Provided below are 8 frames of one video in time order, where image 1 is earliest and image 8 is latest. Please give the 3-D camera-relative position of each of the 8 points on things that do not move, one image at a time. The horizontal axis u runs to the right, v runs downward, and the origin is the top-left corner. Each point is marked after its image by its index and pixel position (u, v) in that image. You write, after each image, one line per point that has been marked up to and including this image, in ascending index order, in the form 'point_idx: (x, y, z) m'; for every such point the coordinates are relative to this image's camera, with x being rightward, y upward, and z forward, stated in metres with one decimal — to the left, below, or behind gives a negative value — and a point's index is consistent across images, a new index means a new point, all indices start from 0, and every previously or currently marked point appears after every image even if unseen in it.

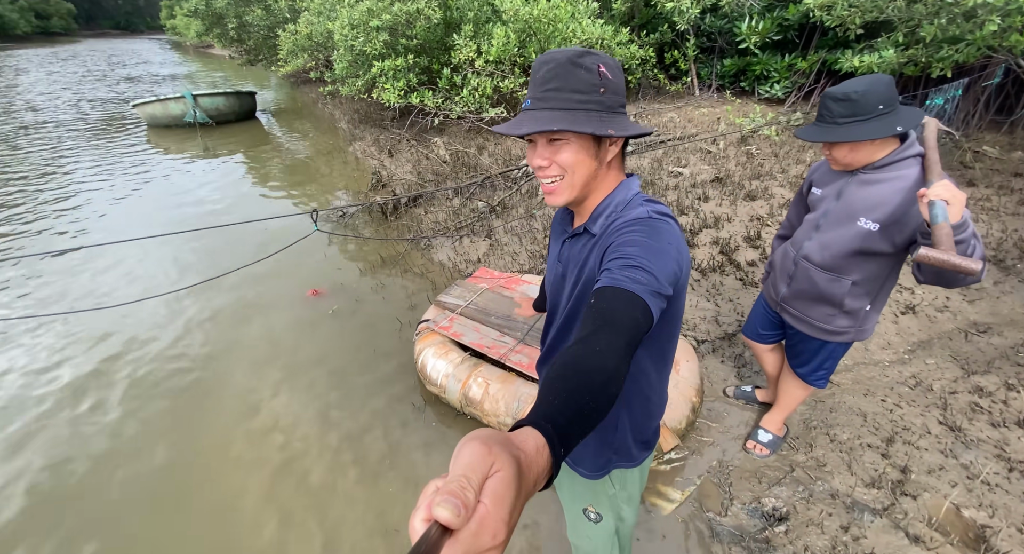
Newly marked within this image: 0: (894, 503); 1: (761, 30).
0: (+1.9, -1.1, +2.3) m
1: (+3.8, +3.7, +6.9) m
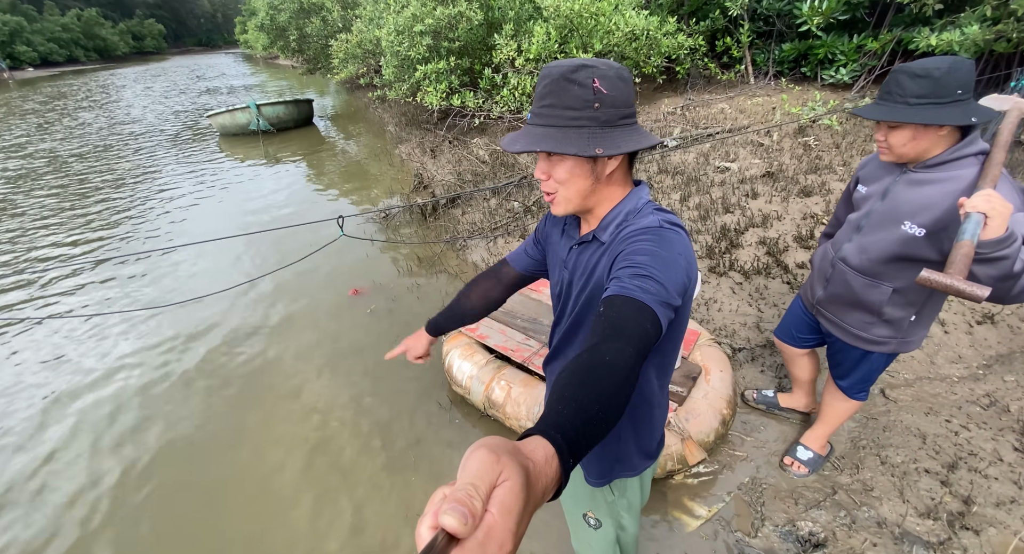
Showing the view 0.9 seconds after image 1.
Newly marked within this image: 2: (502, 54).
0: (+2.0, -1.2, +2.0) m
1: (+4.4, +3.7, +6.4) m
2: (-0.2, +3.3, +6.8) m
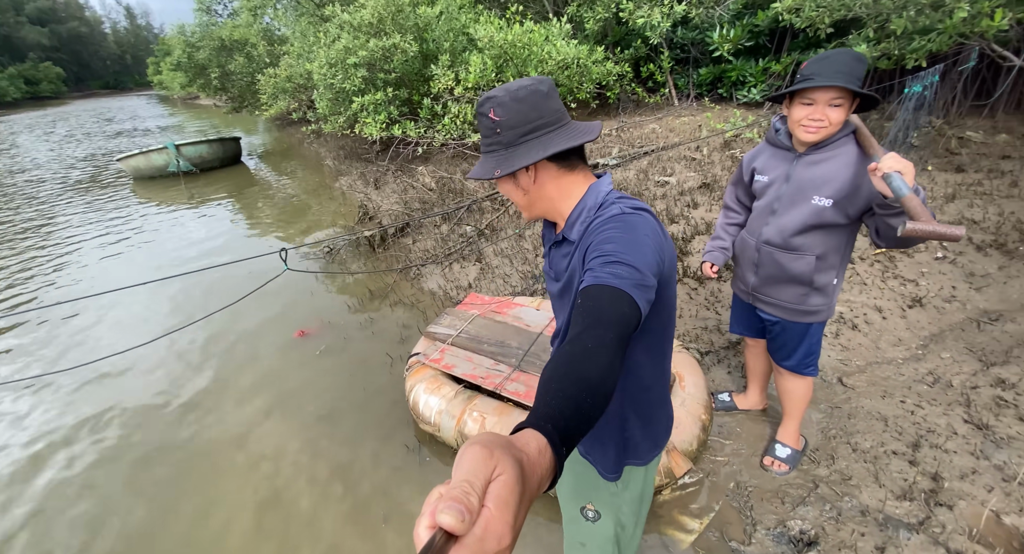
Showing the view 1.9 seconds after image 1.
0: (+1.9, -1.1, +2.1) m
1: (+3.4, +3.6, +6.9) m
2: (-1.1, +2.9, +6.9) m
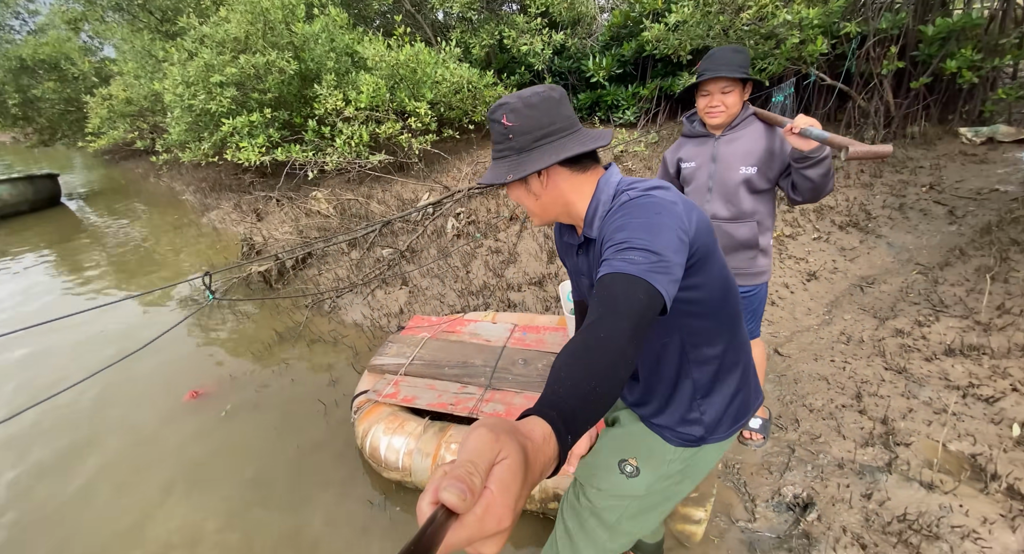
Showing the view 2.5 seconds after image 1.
0: (+2.0, -0.9, +2.3) m
1: (+1.7, +3.5, +7.6) m
2: (-2.6, +2.4, +6.4) m
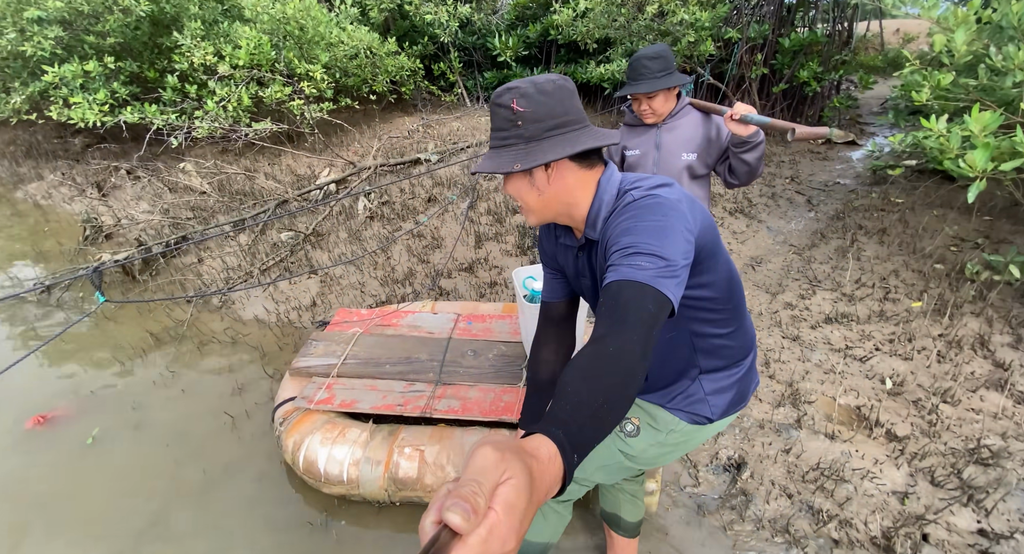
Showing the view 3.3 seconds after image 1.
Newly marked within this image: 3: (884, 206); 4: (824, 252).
0: (+1.7, -0.8, +2.7) m
1: (0.0, +3.8, +7.6) m
2: (-3.8, +2.5, +5.3) m
3: (+3.5, +0.7, +4.3) m
4: (+2.8, +0.2, +4.0) m
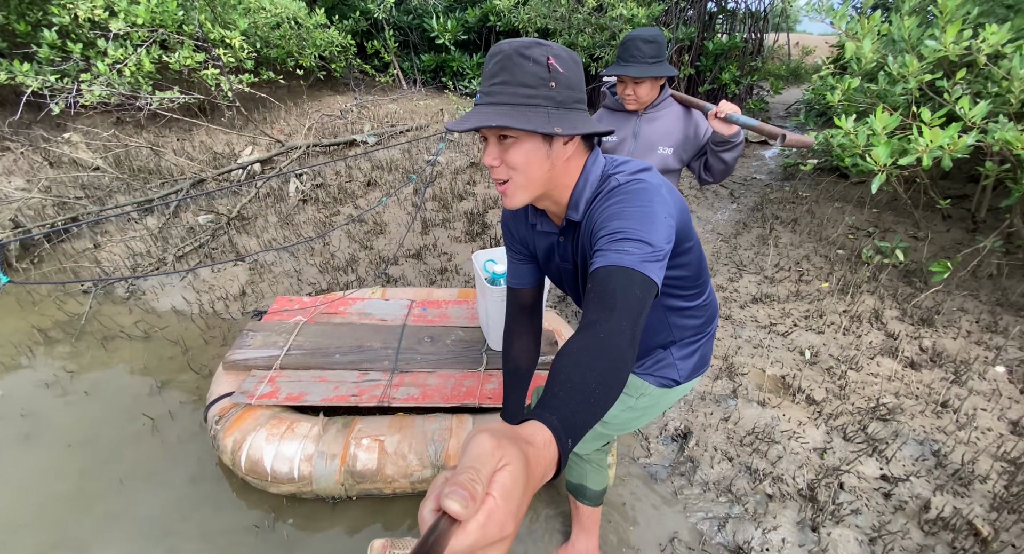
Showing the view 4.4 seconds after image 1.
0: (+1.4, -0.7, +3.0) m
1: (-1.0, +4.0, +7.4) m
2: (-4.4, +2.7, +4.6) m
3: (+3.0, +0.8, +4.8) m
4: (+2.3, +0.4, +4.4) m
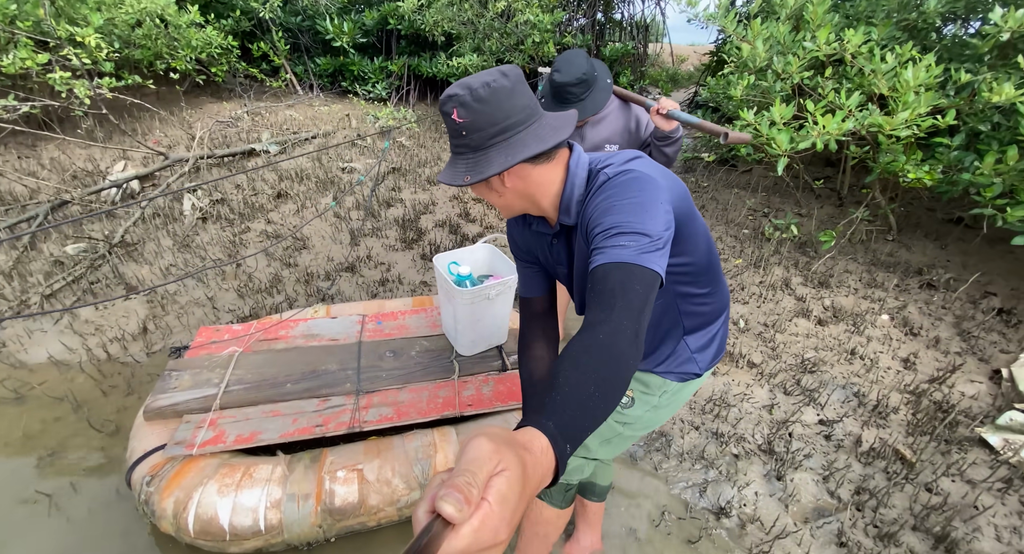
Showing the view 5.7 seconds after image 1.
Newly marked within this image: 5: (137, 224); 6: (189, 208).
0: (+1.2, -0.6, +3.2) m
1: (-2.6, +3.8, +7.0) m
2: (-5.1, +2.2, +3.6) m
3: (+2.2, +1.0, +5.3) m
4: (+1.6, +0.5, +4.8) m
5: (-3.1, +0.5, +3.8) m
6: (-3.0, +0.6, +4.3) m
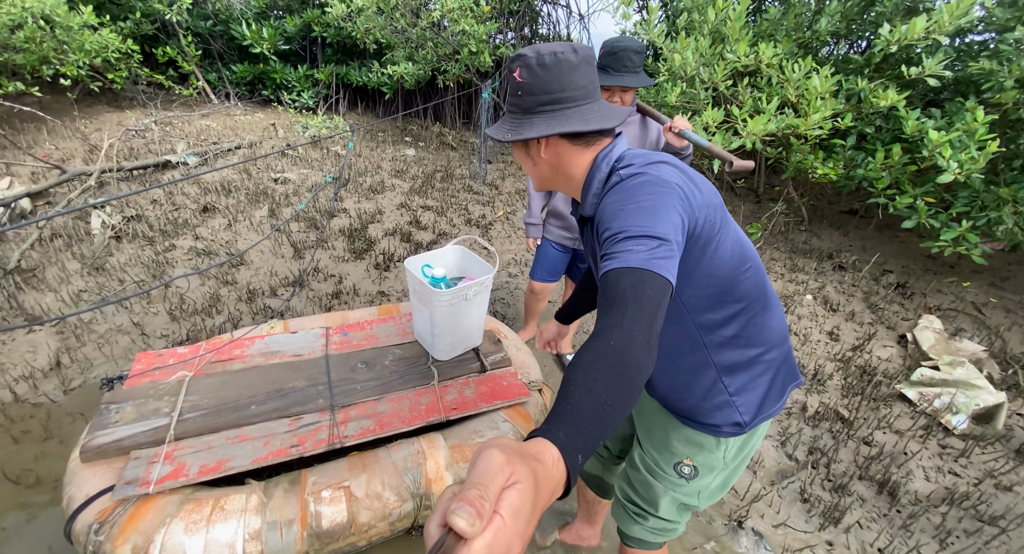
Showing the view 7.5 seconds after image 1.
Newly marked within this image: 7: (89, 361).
0: (+1.0, -0.5, +3.3) m
1: (-3.6, +3.5, +6.6) m
2: (-5.5, +1.9, +2.8) m
3: (+1.5, +1.1, +5.6) m
4: (+1.0, +0.5, +5.0) m
5: (-3.5, +0.2, +3.3) m
6: (-3.5, +0.4, +3.8) m
7: (-2.5, -0.5, +2.7) m
